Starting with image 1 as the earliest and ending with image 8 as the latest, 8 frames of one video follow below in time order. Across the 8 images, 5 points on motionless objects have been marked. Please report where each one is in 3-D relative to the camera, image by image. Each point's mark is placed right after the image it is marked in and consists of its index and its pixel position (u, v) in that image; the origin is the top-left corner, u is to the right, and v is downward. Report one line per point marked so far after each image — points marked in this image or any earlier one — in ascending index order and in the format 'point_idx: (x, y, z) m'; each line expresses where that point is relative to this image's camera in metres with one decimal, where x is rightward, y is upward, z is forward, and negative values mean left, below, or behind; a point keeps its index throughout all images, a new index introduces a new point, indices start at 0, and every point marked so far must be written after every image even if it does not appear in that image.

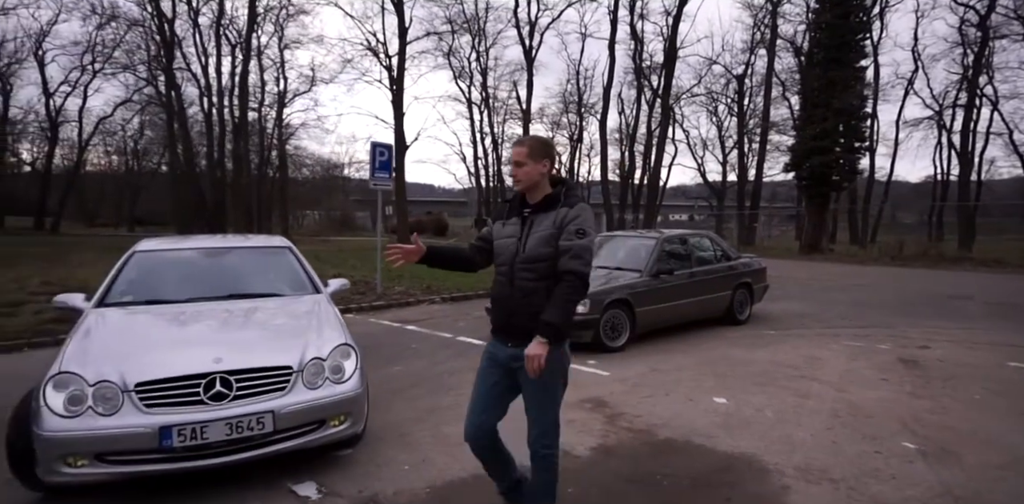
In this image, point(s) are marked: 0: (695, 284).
0: (+2.7, -0.4, +7.8) m
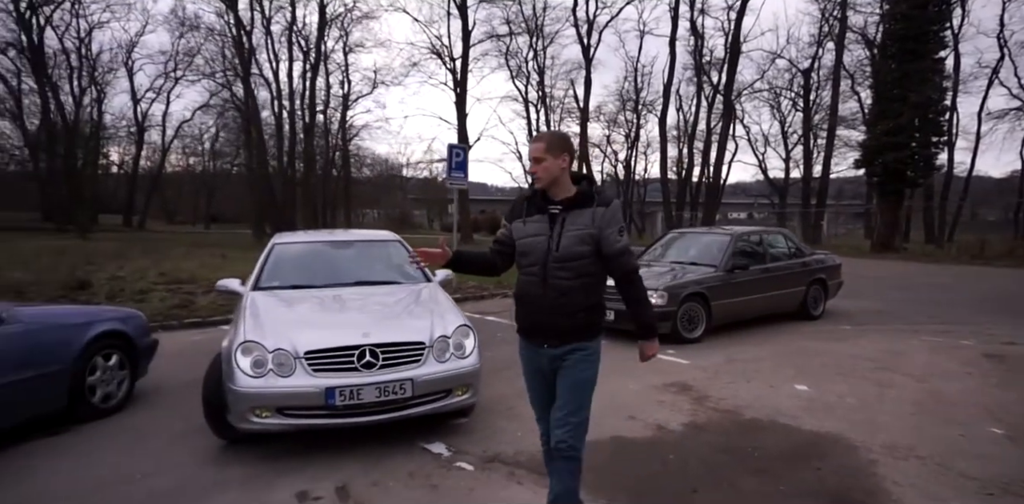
0: (+3.8, -0.4, +8.0) m
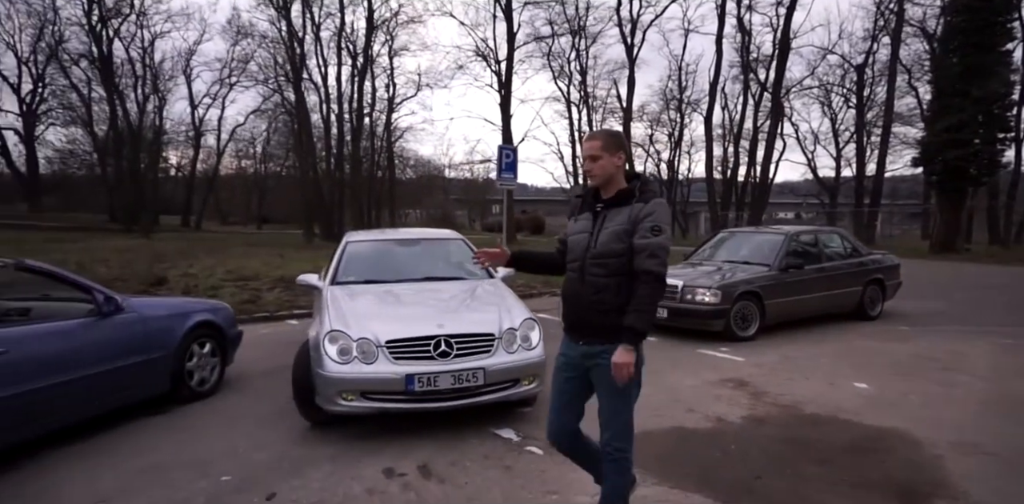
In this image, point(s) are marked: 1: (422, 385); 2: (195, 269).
0: (+4.6, -0.4, +7.9) m
1: (-0.7, -1.0, +4.1) m
2: (-7.8, -0.4, +13.3) m
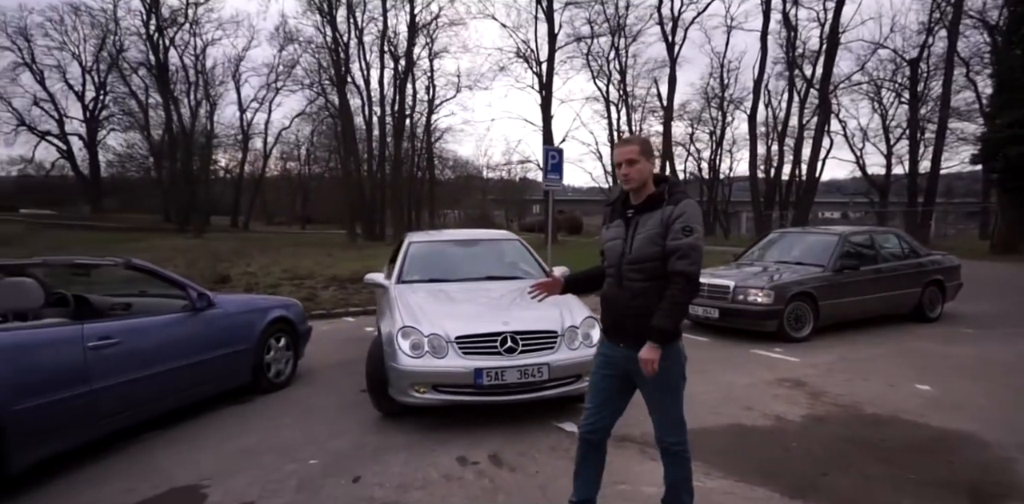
0: (+5.4, -0.4, +7.8) m
1: (-0.2, -1.0, +4.3) m
2: (-6.7, -0.4, +14.0) m
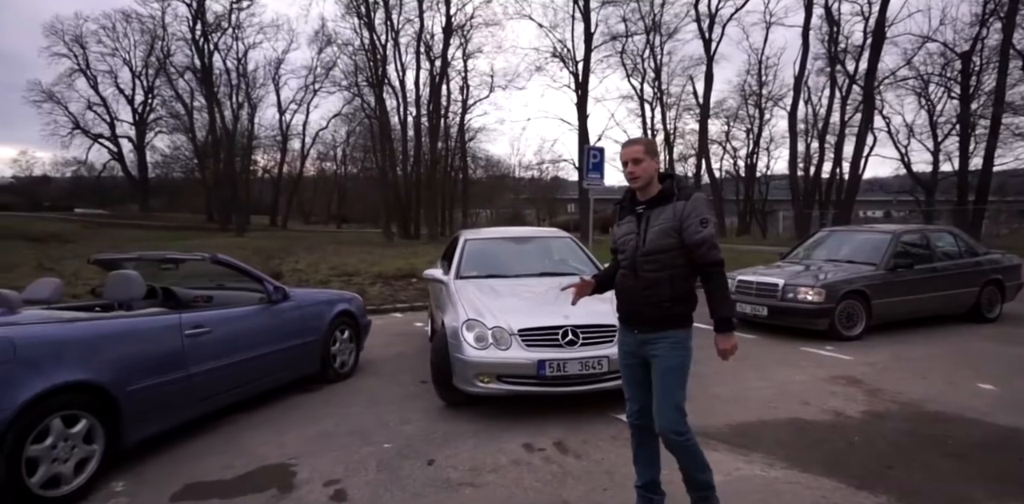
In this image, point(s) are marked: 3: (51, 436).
0: (+6.1, -0.4, +7.7) m
1: (+0.3, -1.0, +4.5) m
2: (-5.7, -0.3, +14.5) m
3: (-3.0, -1.2, +3.5) m
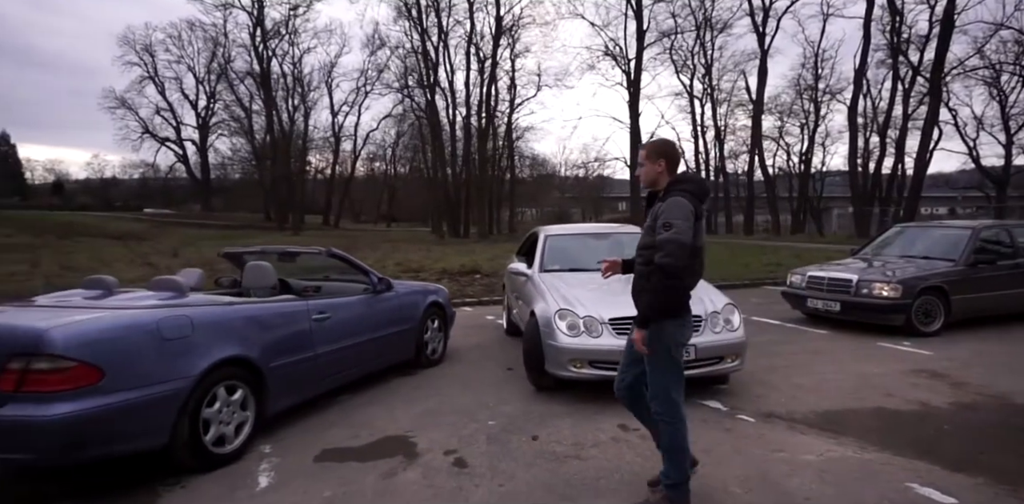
0: (+7.1, -0.3, +7.6) m
1: (+1.2, -0.9, +4.8) m
2: (-4.1, -0.2, +15.2) m
3: (-2.2, -1.1, +4.1) m
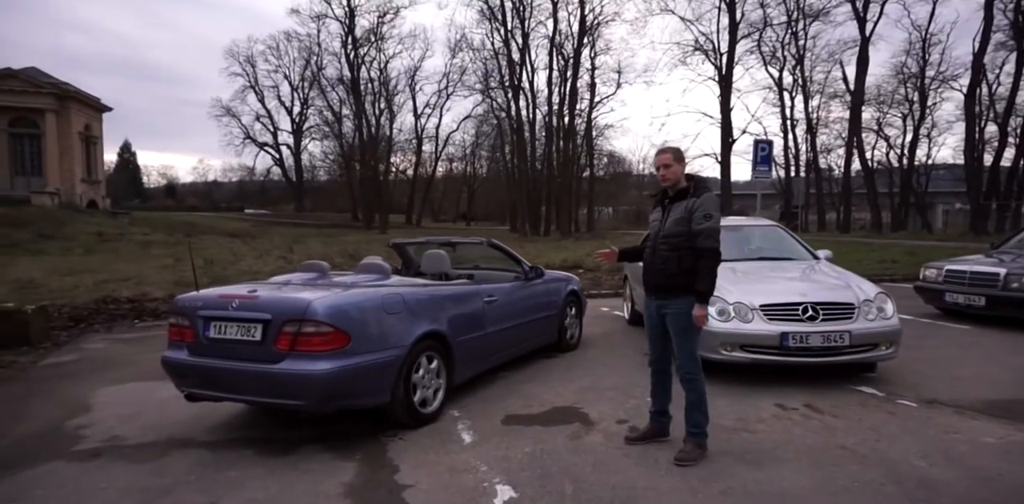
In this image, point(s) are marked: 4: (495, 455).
0: (+8.9, -0.3, +7.0) m
1: (+2.7, -0.8, +5.0) m
2: (-1.2, -0.1, +16.0) m
3: (-0.8, -1.0, +4.7) m
4: (-0.1, -1.5, +4.0) m
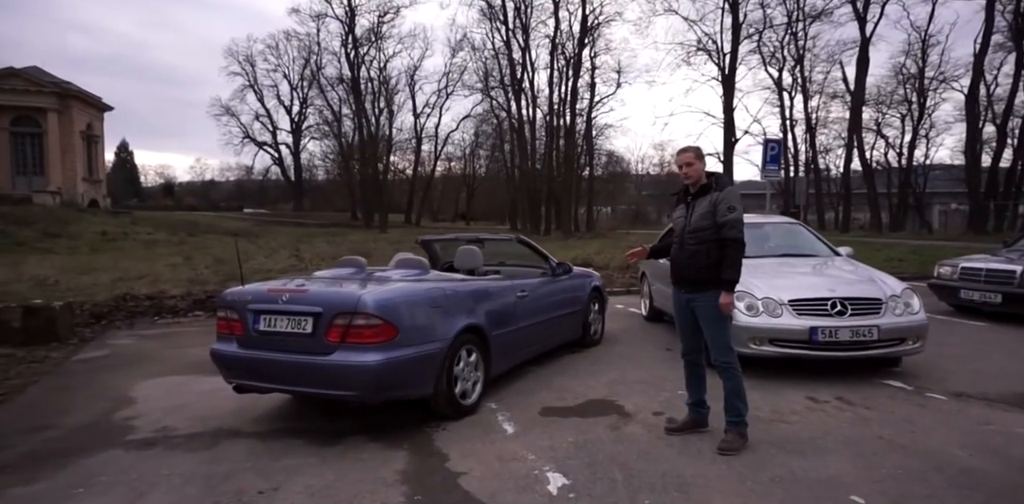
0: (+9.2, -0.2, +7.2) m
1: (+3.0, -0.8, +5.1) m
2: (-1.0, -0.1, +16.1) m
3: (-0.5, -1.0, +4.8) m
4: (+0.2, -1.5, +4.1) m
